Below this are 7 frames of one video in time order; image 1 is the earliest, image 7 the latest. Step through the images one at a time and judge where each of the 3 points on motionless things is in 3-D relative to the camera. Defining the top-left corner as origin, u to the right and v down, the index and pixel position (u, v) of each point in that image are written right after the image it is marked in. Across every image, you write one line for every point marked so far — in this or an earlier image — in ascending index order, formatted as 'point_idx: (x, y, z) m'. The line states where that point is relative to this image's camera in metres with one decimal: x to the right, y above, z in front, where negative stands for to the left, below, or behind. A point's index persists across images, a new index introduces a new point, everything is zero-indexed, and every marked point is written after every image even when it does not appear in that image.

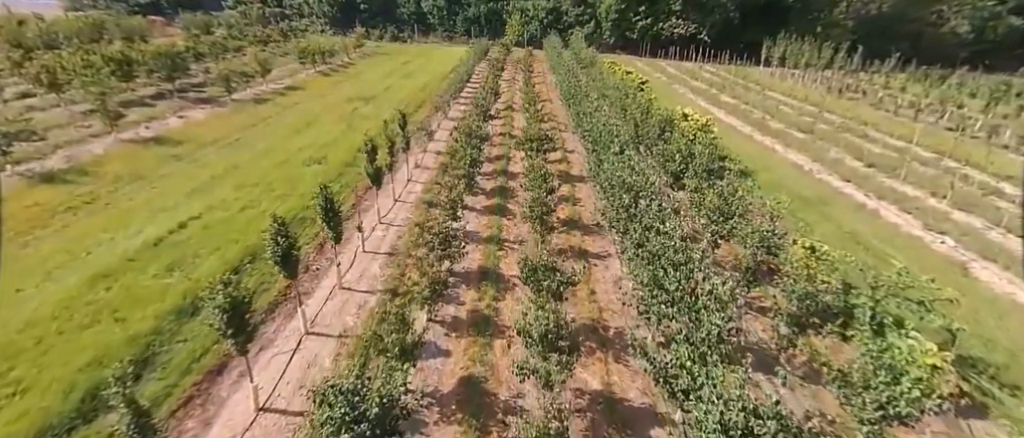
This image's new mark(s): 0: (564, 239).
0: (+1.9, -0.7, +16.3) m
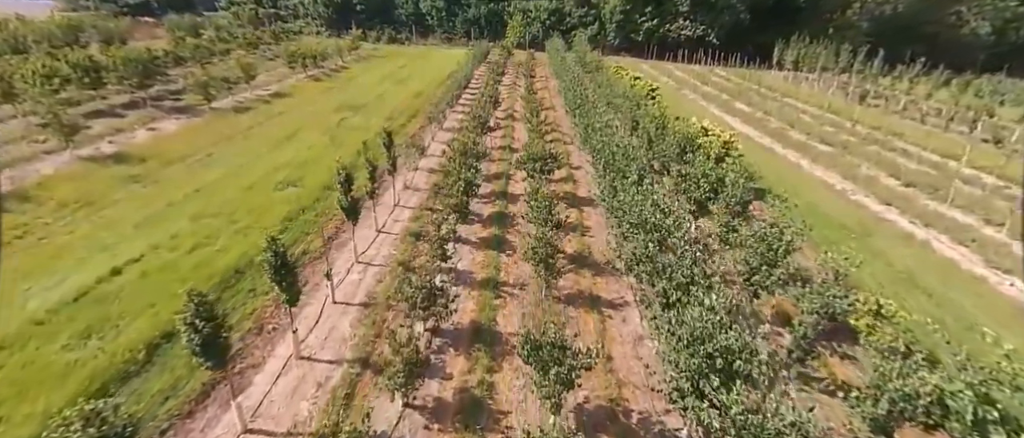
0: (+1.9, -1.9, +13.9) m
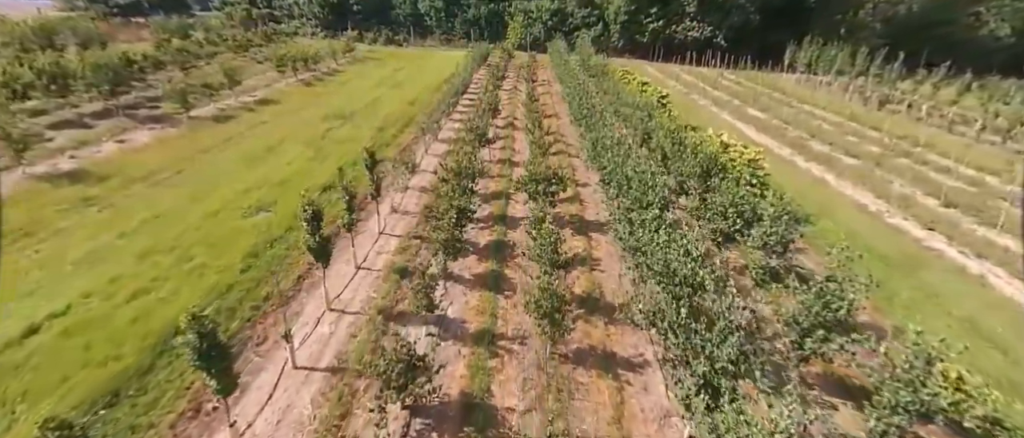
0: (+1.9, -3.0, +11.9) m
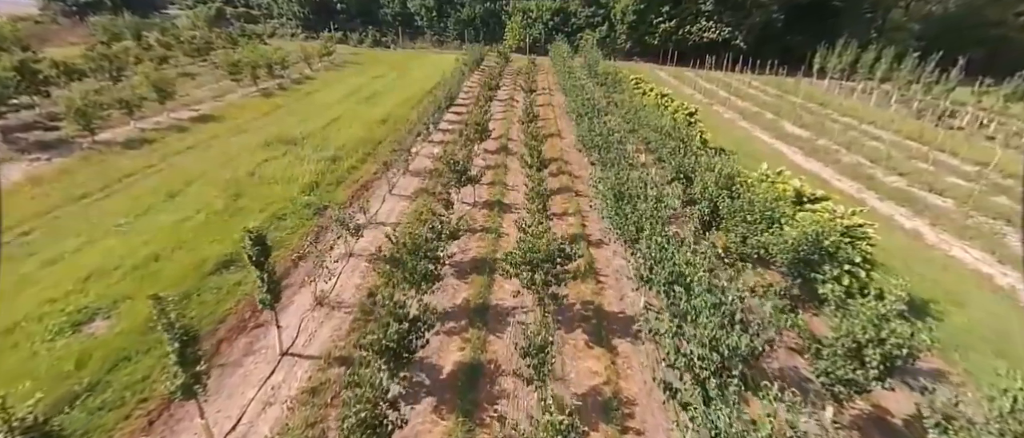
0: (+1.4, -5.5, +5.9) m
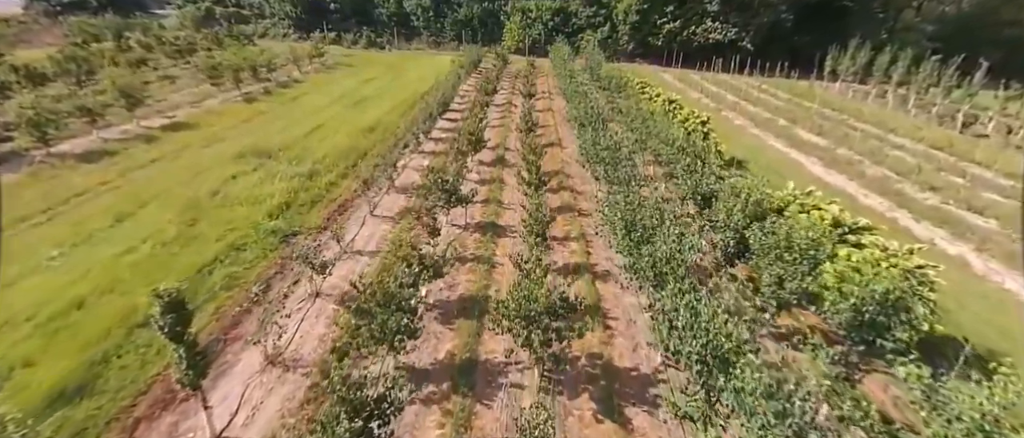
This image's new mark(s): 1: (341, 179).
0: (+1.2, -6.4, +3.9) m
1: (-7.1, +1.6, +18.8) m
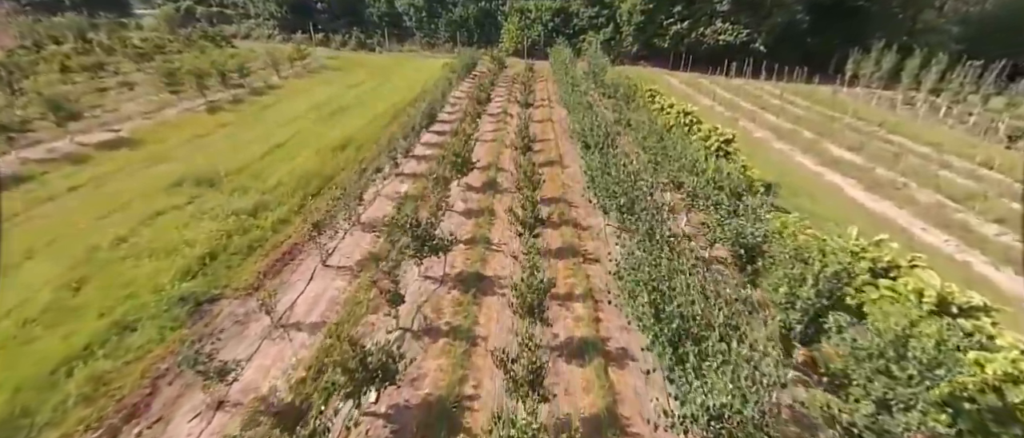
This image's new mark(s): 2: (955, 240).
0: (+0.9, -7.9, +0.4) m
1: (-7.4, +0.1, +15.3) m
2: (+16.9, -0.8, +17.5) m
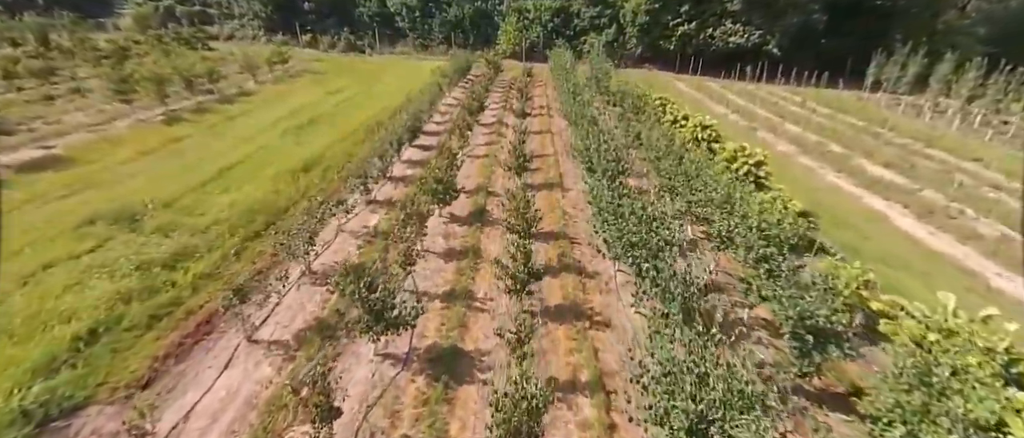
0: (+0.5, -9.3, -2.8) m
1: (-7.7, -1.3, +12.1) m
2: (+16.6, -2.2, +14.3) m
